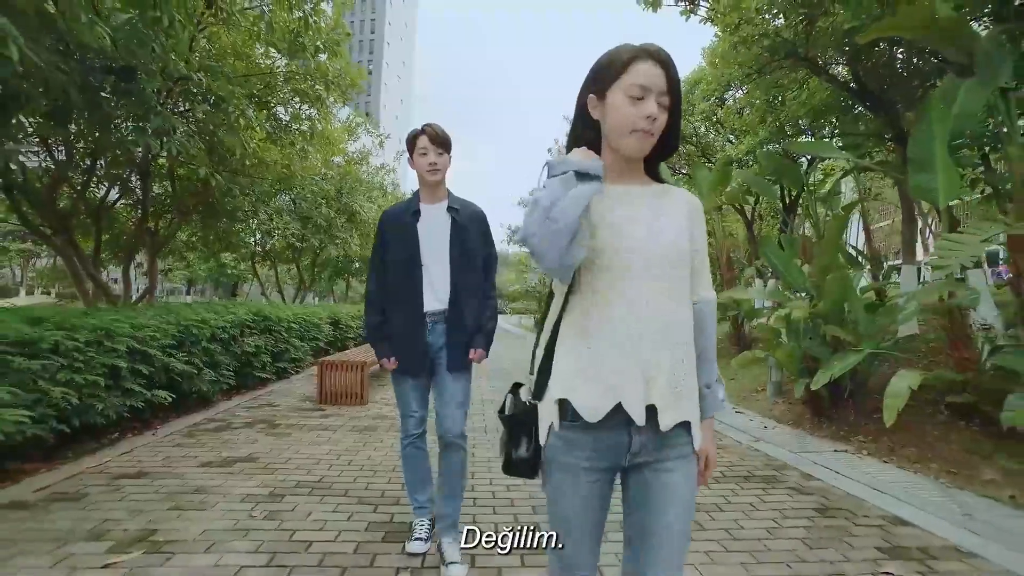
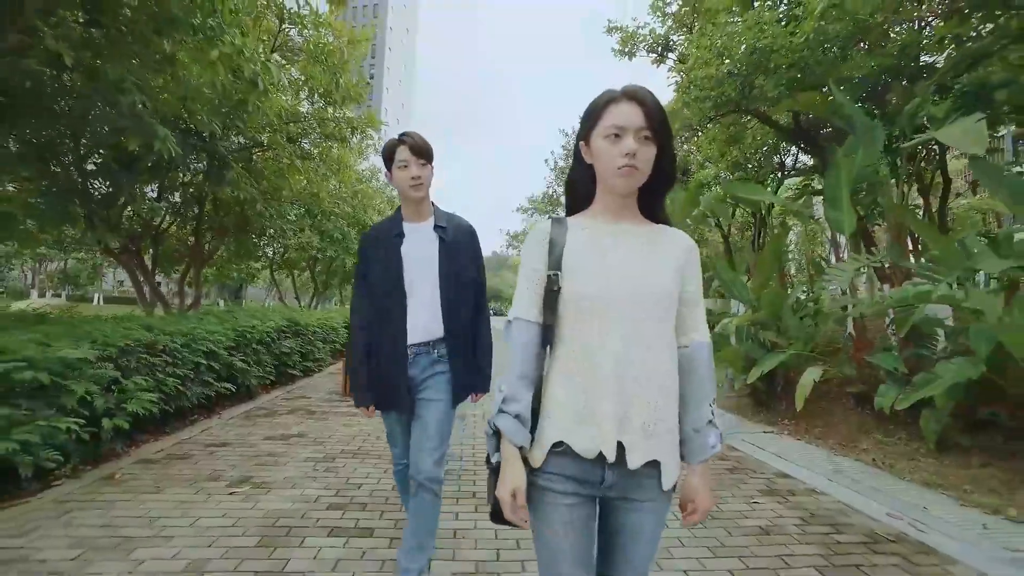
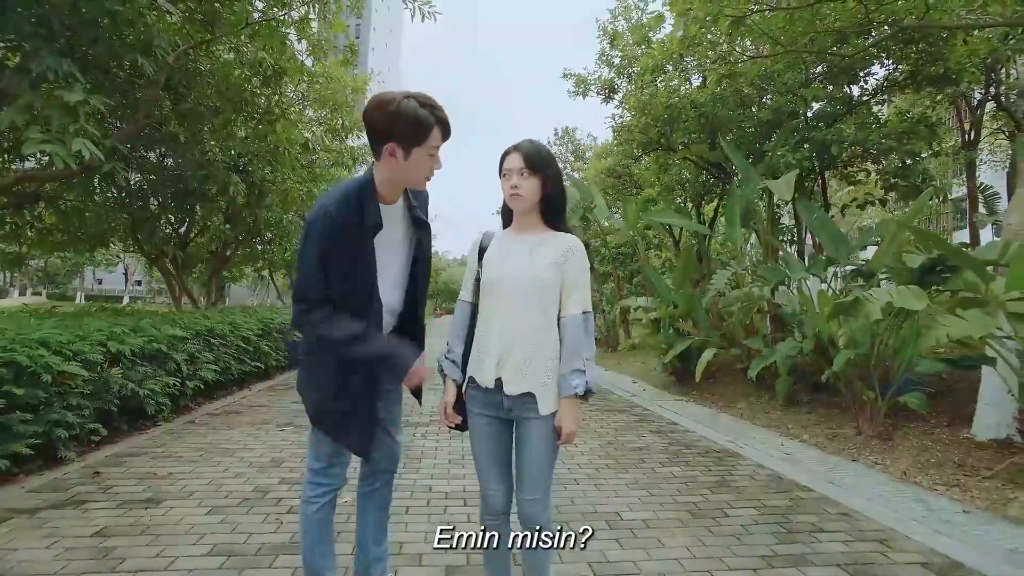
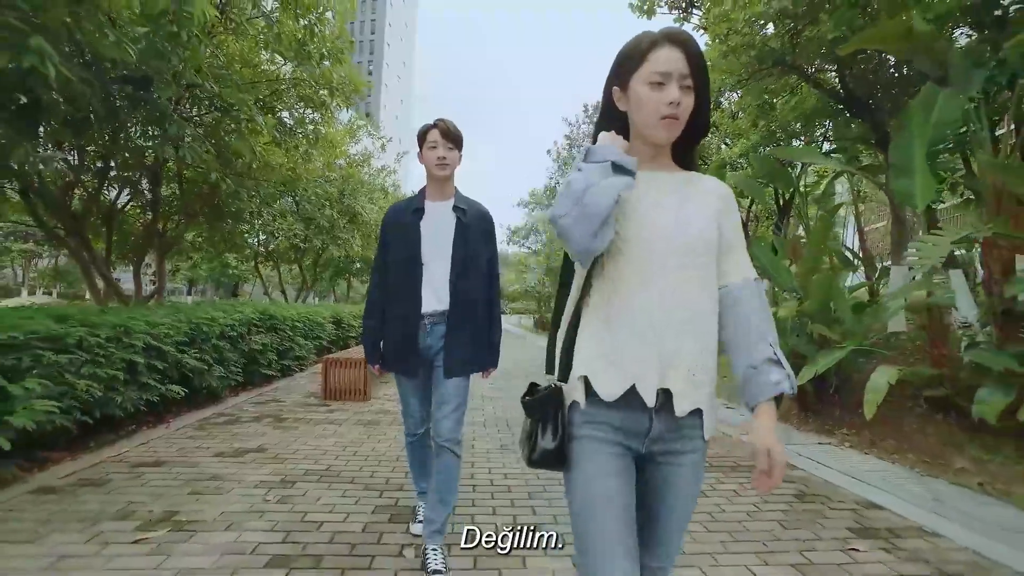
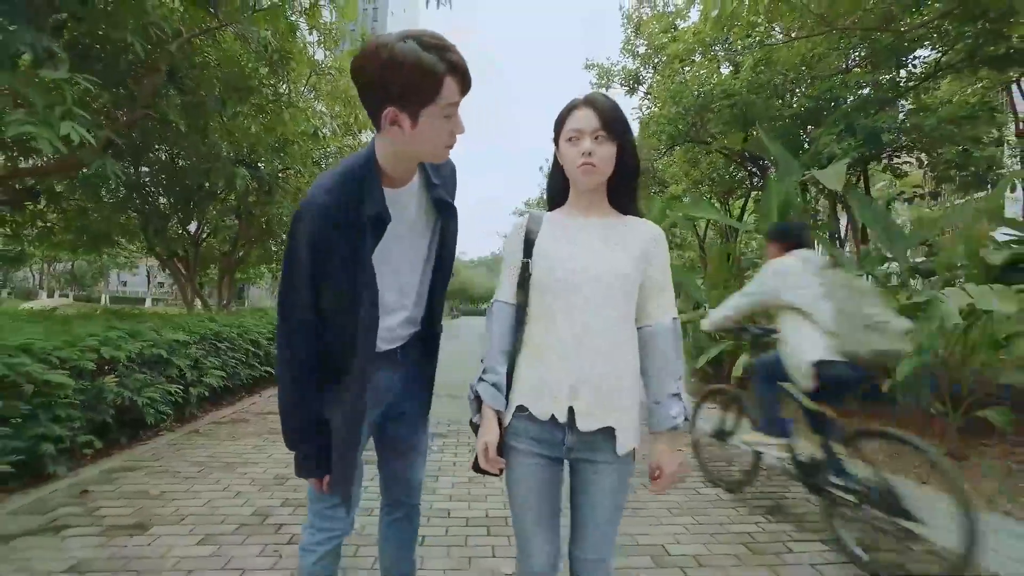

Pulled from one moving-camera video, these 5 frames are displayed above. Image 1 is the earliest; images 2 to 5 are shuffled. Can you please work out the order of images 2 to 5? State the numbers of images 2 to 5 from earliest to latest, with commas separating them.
4, 2, 5, 3
